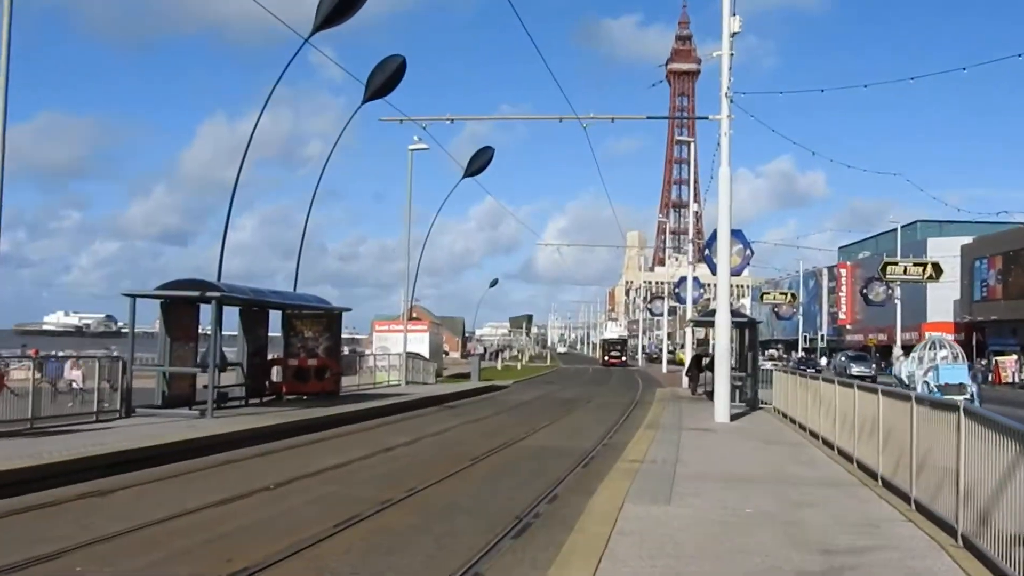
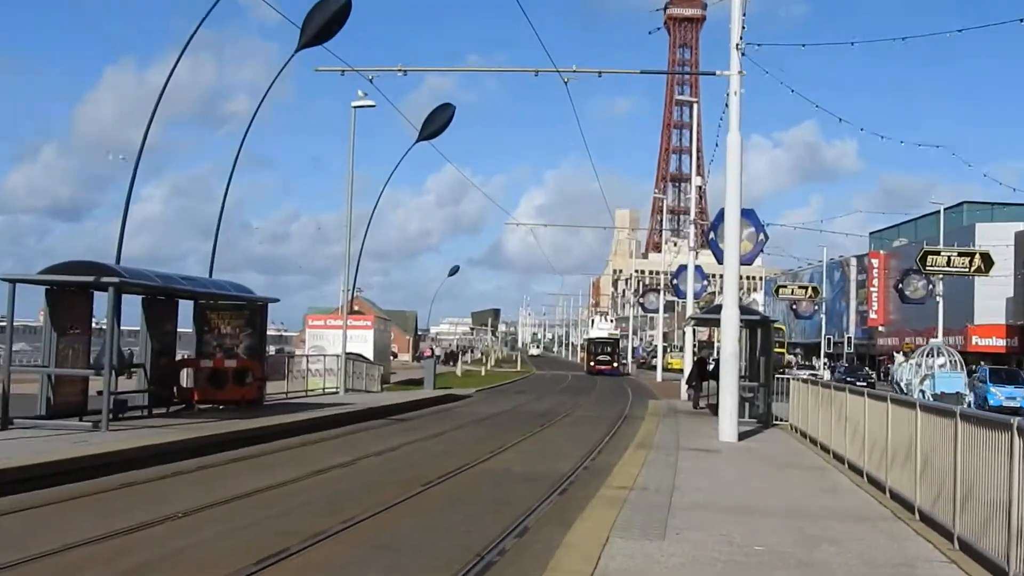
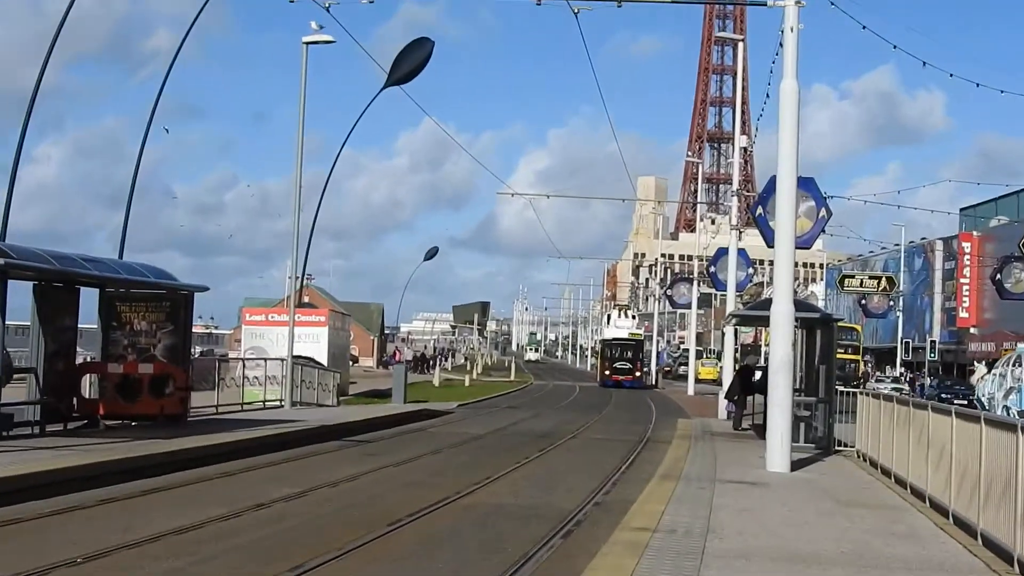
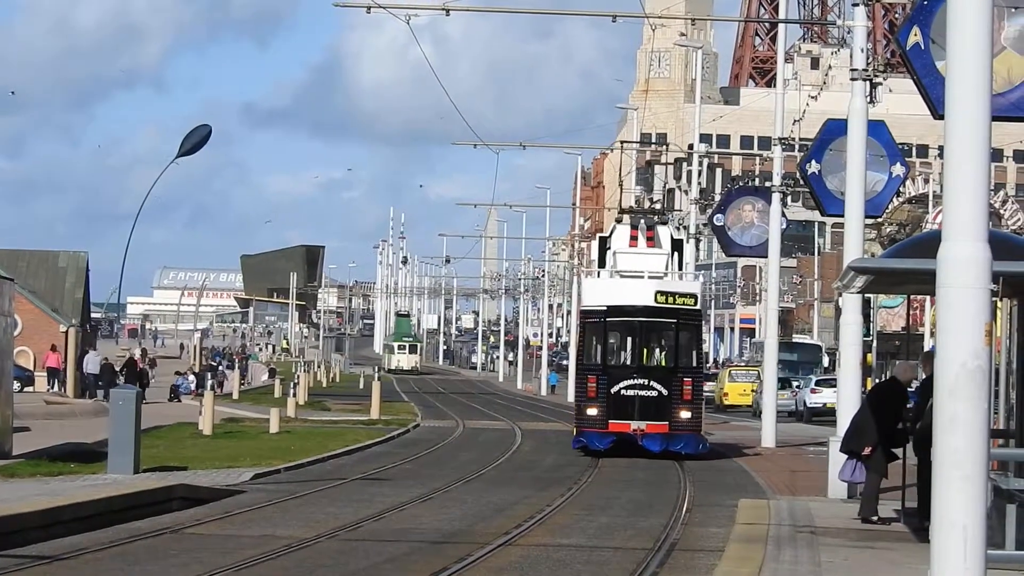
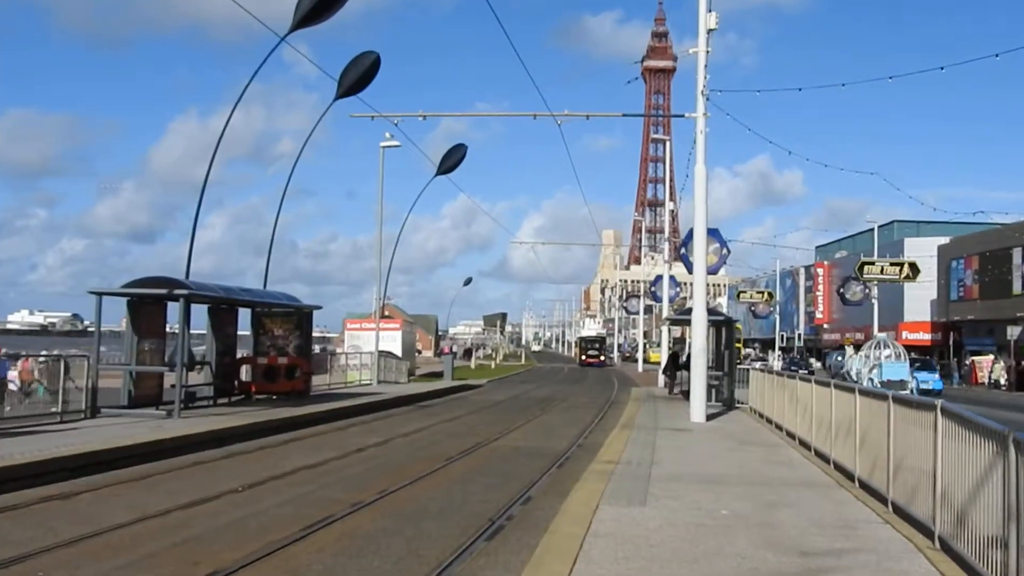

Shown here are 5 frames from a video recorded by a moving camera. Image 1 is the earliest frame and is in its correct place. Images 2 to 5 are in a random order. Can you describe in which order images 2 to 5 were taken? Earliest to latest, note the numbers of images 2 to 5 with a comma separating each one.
5, 2, 3, 4
